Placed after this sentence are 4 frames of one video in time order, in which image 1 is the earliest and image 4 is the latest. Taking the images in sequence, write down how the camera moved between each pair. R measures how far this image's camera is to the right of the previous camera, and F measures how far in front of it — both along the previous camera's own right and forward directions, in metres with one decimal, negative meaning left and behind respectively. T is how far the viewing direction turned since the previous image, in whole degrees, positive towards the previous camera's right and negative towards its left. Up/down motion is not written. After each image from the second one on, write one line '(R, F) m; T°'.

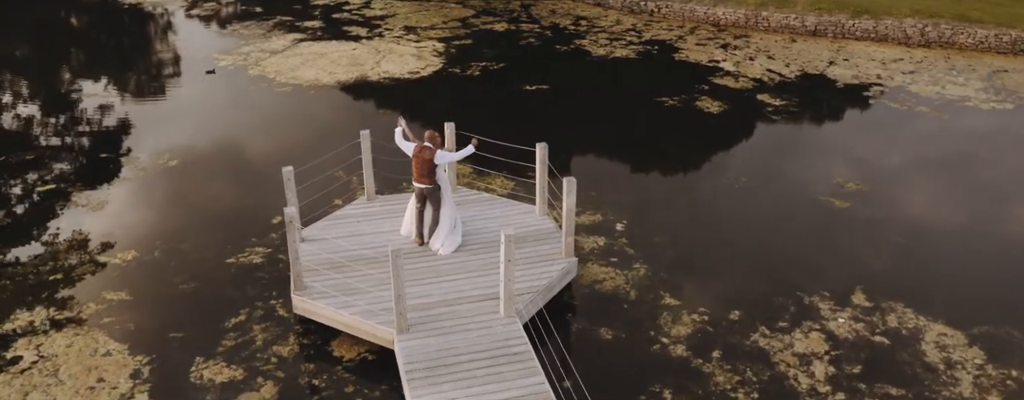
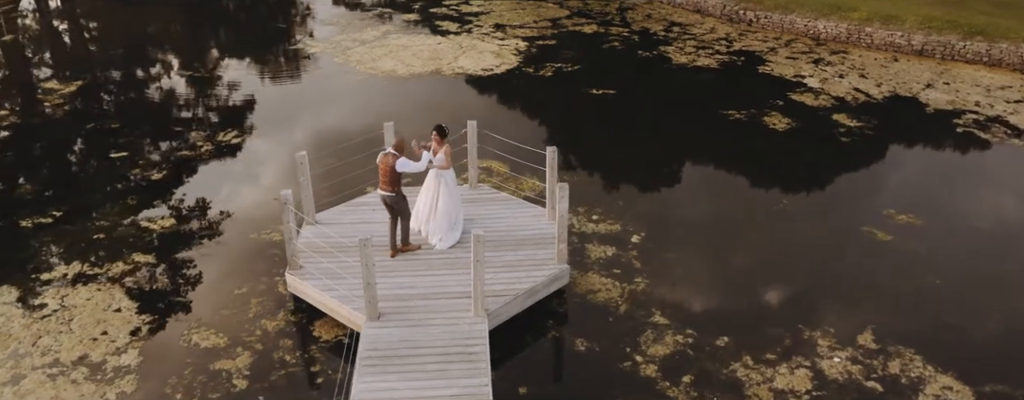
(+1.5, +0.1) m; -8°
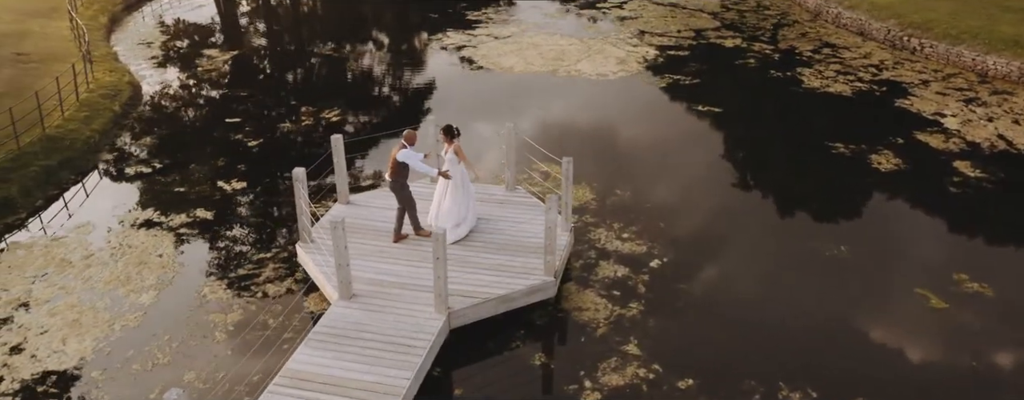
(+2.2, +0.1) m; -13°
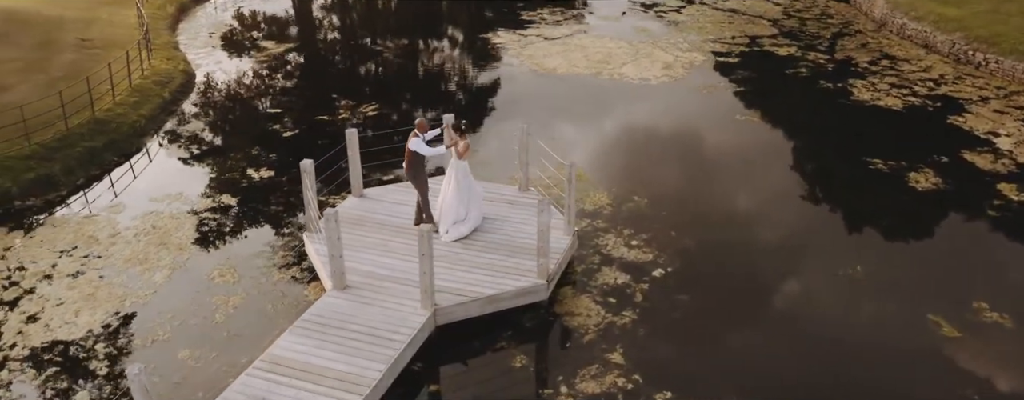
(+0.8, -0.1) m; -5°
